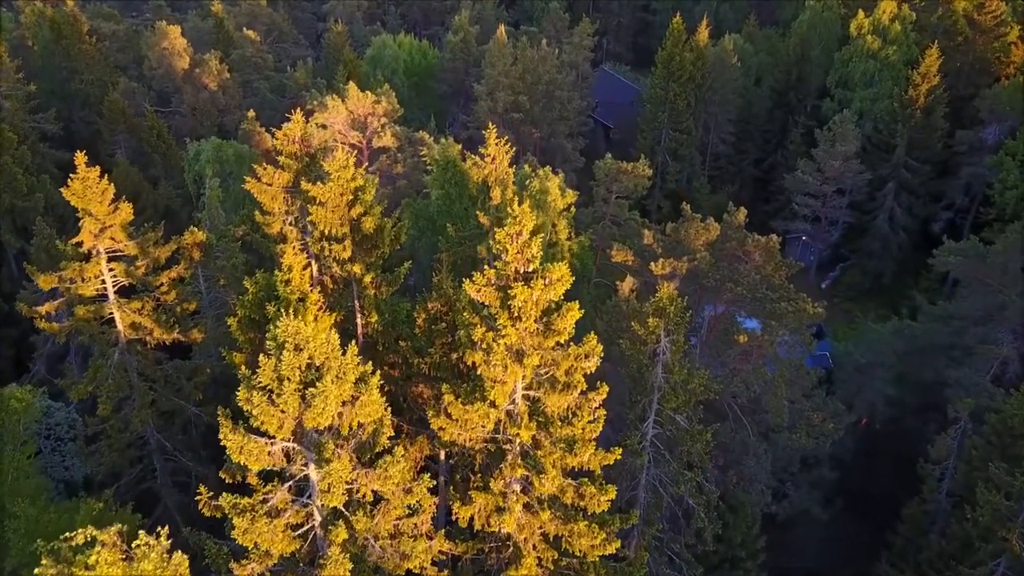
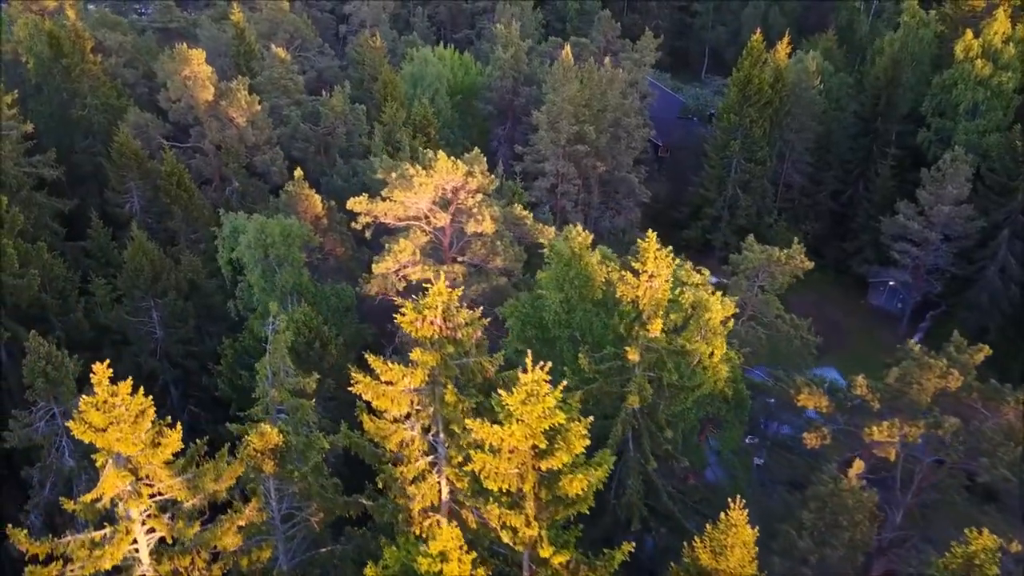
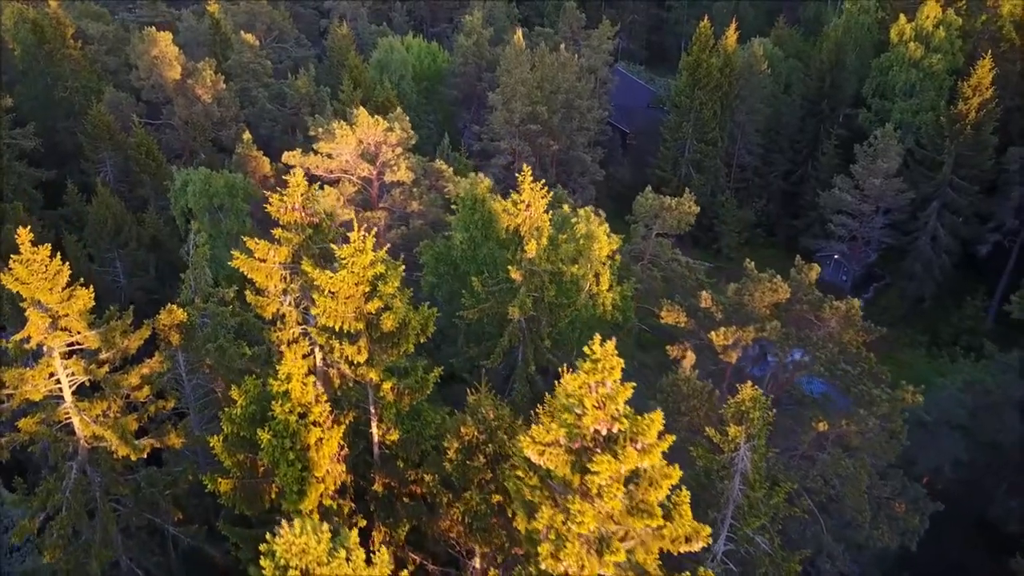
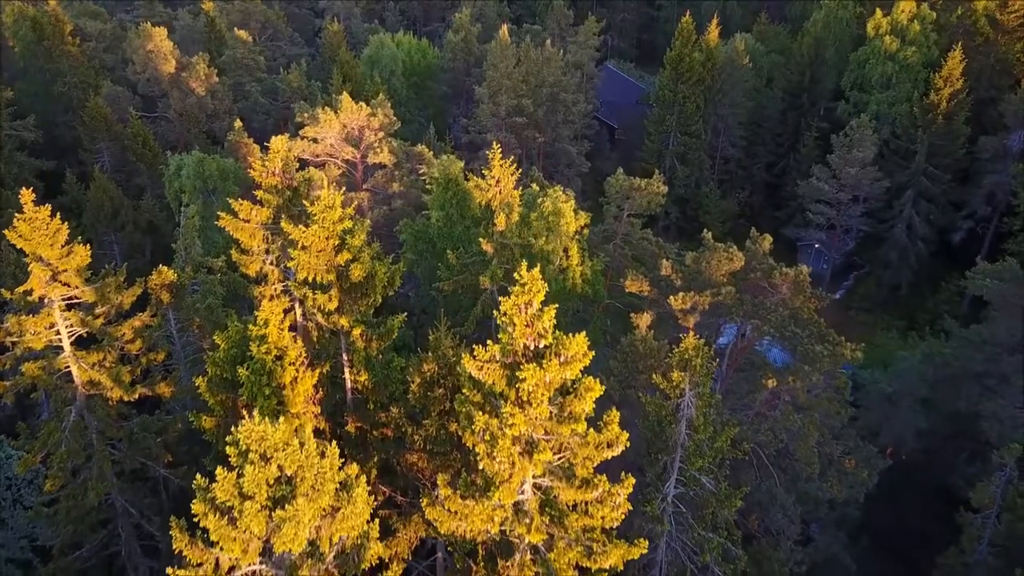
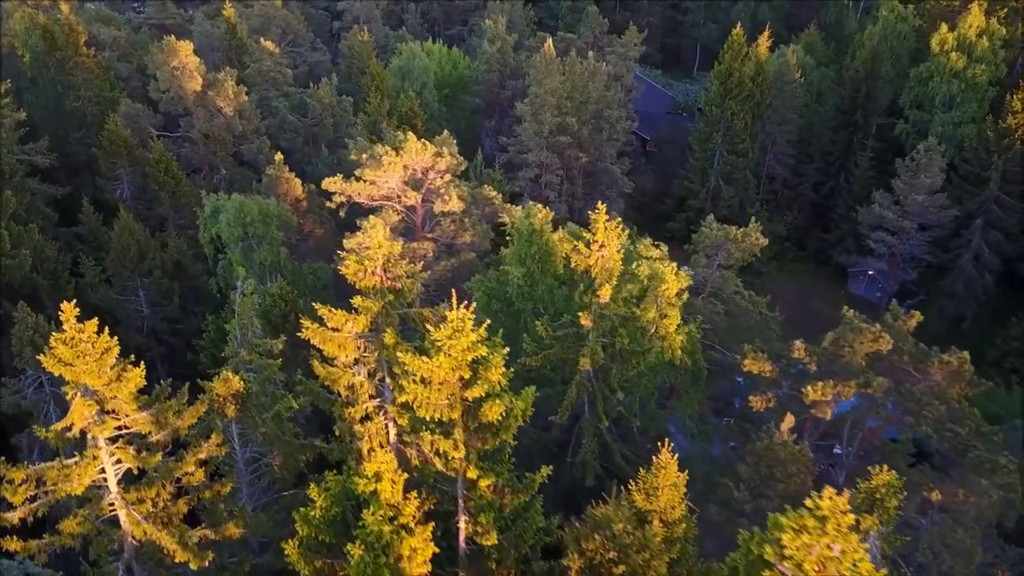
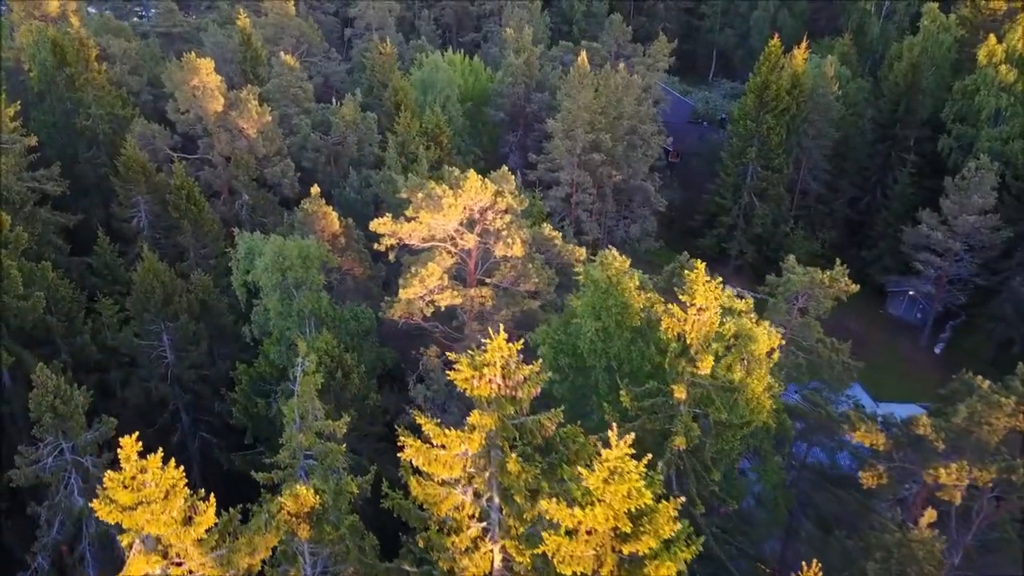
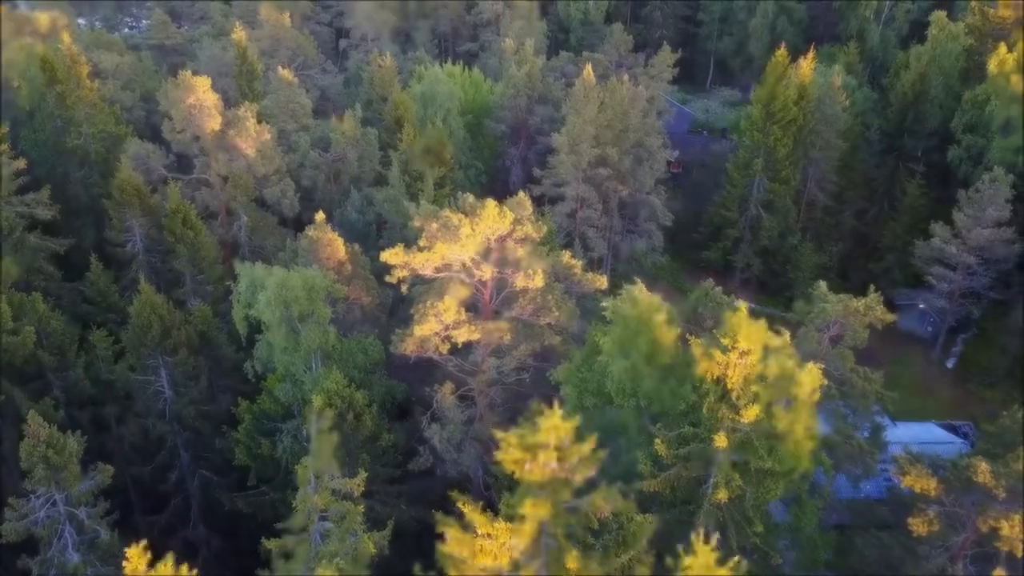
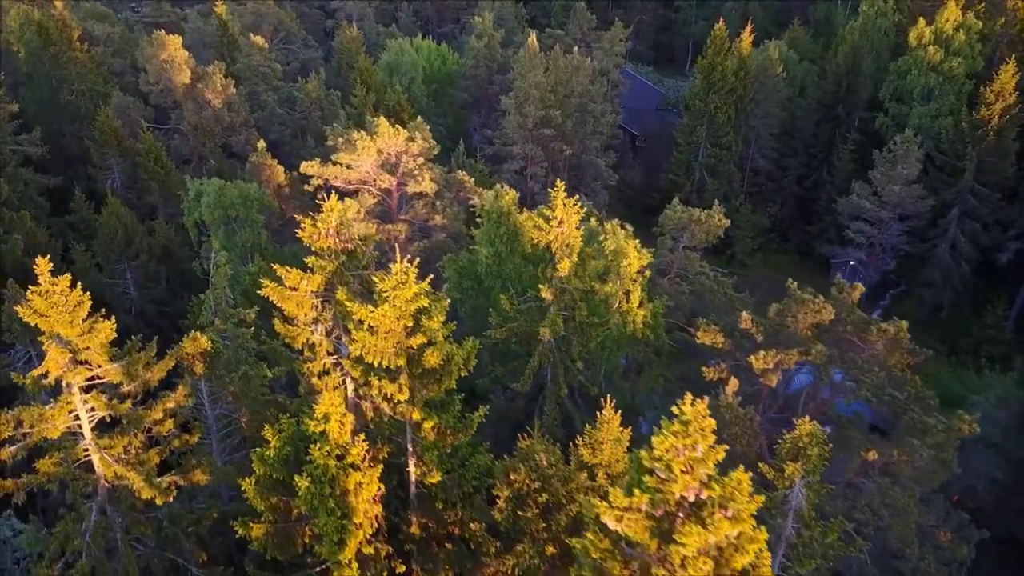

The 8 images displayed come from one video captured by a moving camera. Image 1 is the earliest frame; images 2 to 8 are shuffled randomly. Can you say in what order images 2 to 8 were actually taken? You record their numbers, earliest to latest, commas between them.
4, 3, 8, 5, 2, 6, 7
